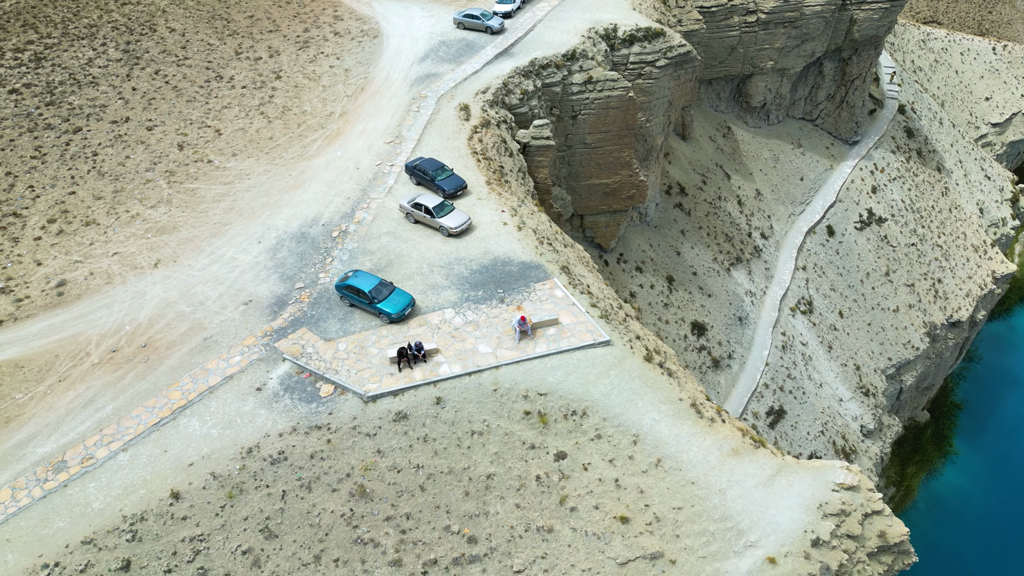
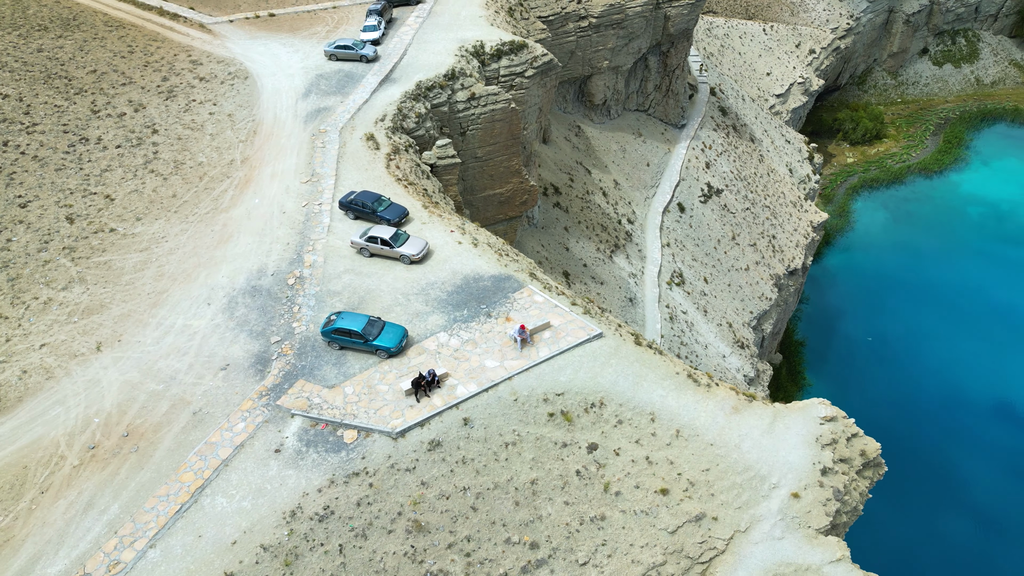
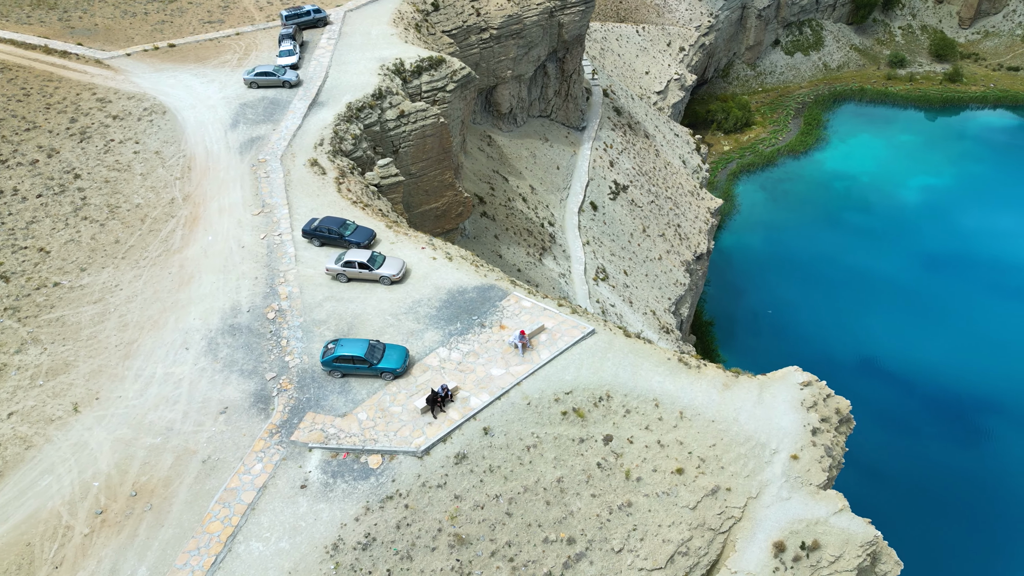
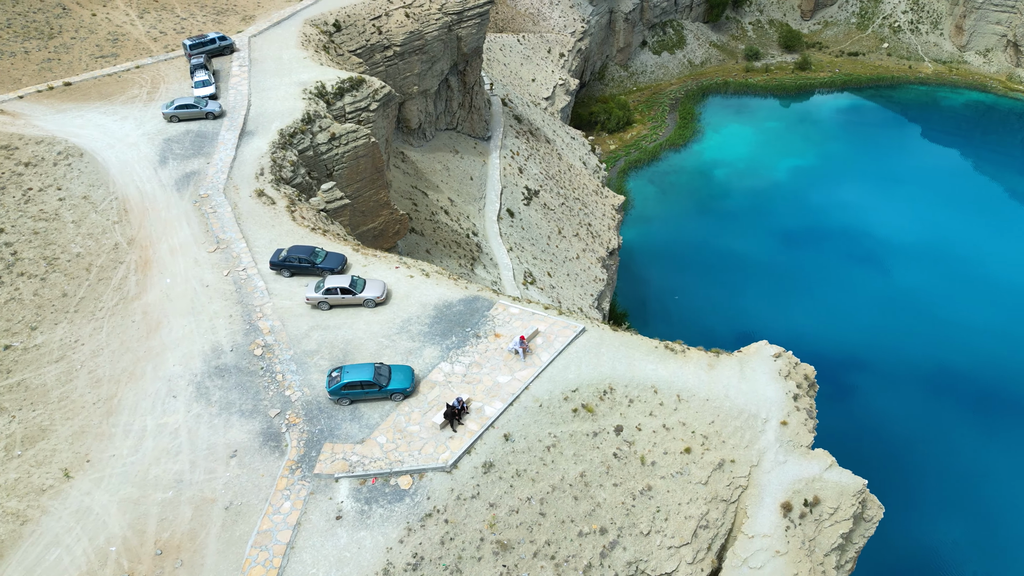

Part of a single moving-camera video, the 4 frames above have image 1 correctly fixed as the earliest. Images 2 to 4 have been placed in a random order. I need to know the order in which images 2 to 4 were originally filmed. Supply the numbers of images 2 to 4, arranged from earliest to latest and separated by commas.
2, 3, 4
